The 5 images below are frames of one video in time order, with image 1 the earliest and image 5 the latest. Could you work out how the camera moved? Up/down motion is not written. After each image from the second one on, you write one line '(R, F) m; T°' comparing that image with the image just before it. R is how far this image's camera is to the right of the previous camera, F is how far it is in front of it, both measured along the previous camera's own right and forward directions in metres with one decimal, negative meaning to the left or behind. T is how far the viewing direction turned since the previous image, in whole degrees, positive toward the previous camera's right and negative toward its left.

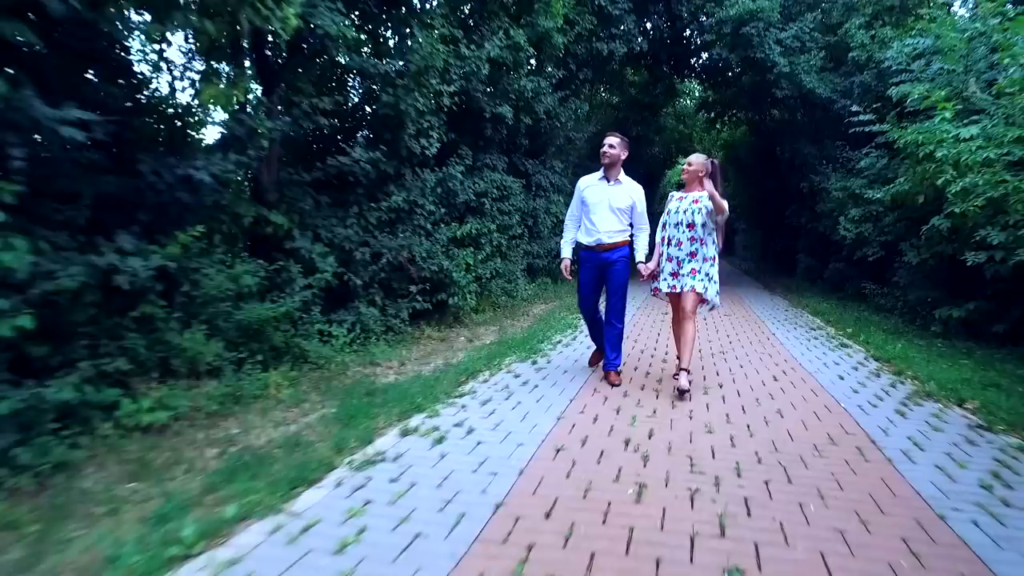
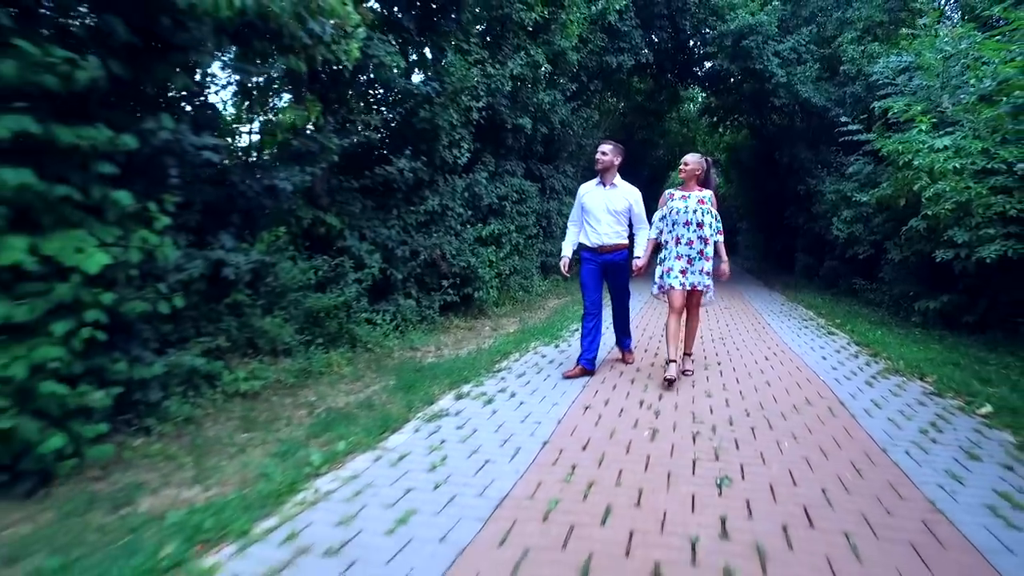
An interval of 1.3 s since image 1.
(-0.2, -1.1) m; 0°
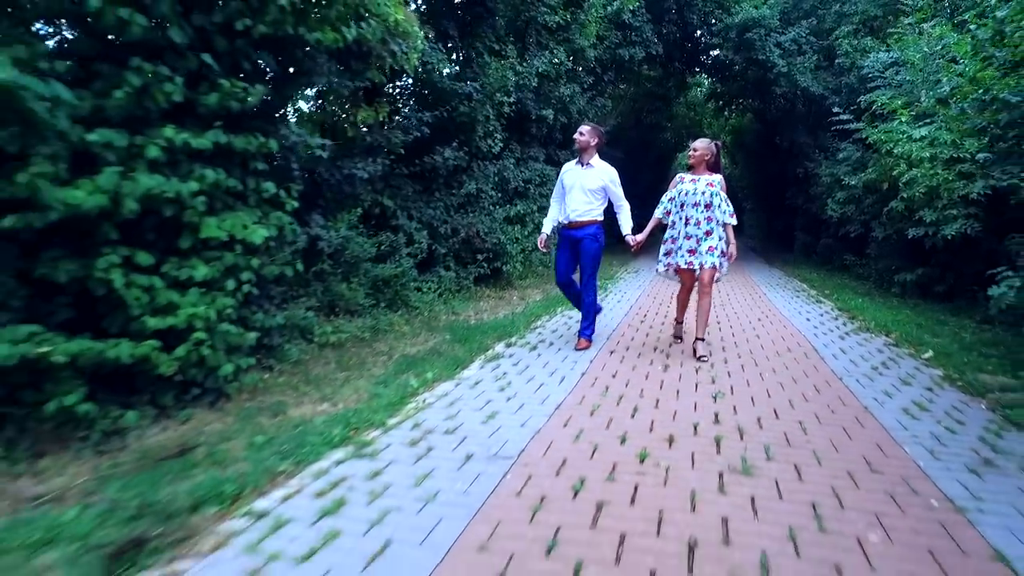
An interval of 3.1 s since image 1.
(-0.3, -1.4) m; 0°
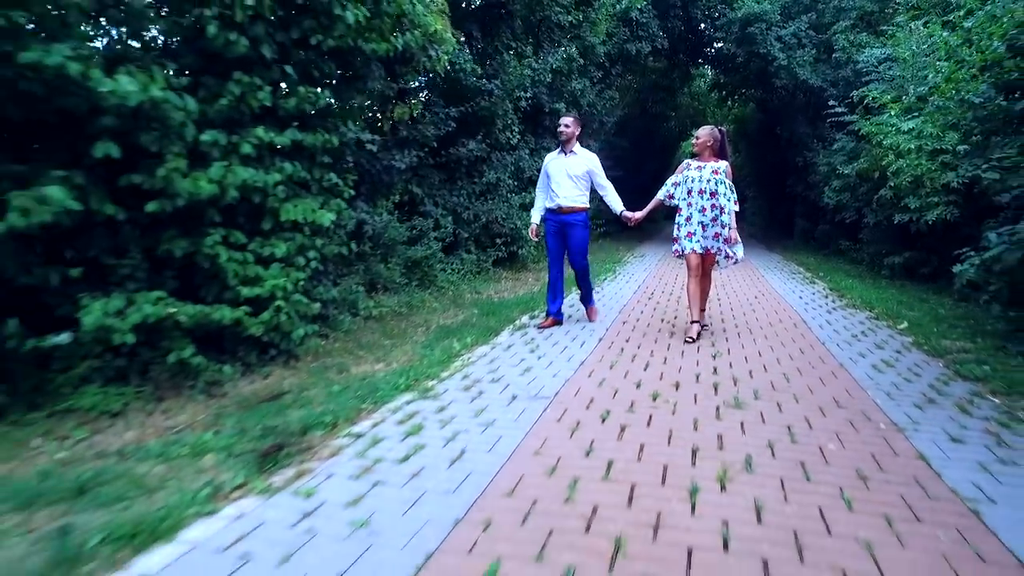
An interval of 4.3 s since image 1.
(-0.2, -0.9) m; 0°
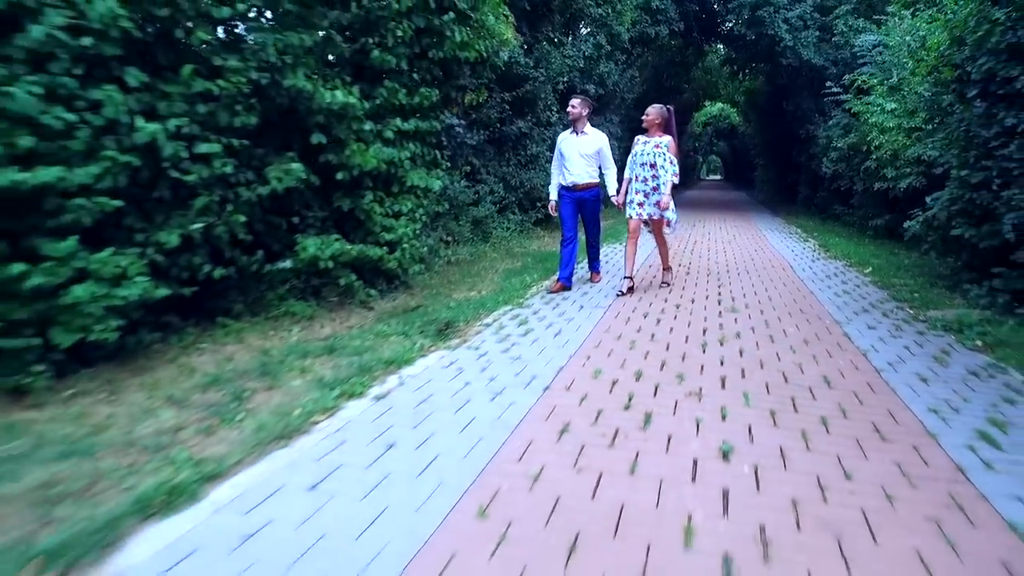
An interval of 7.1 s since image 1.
(-0.6, -2.3) m; -1°
